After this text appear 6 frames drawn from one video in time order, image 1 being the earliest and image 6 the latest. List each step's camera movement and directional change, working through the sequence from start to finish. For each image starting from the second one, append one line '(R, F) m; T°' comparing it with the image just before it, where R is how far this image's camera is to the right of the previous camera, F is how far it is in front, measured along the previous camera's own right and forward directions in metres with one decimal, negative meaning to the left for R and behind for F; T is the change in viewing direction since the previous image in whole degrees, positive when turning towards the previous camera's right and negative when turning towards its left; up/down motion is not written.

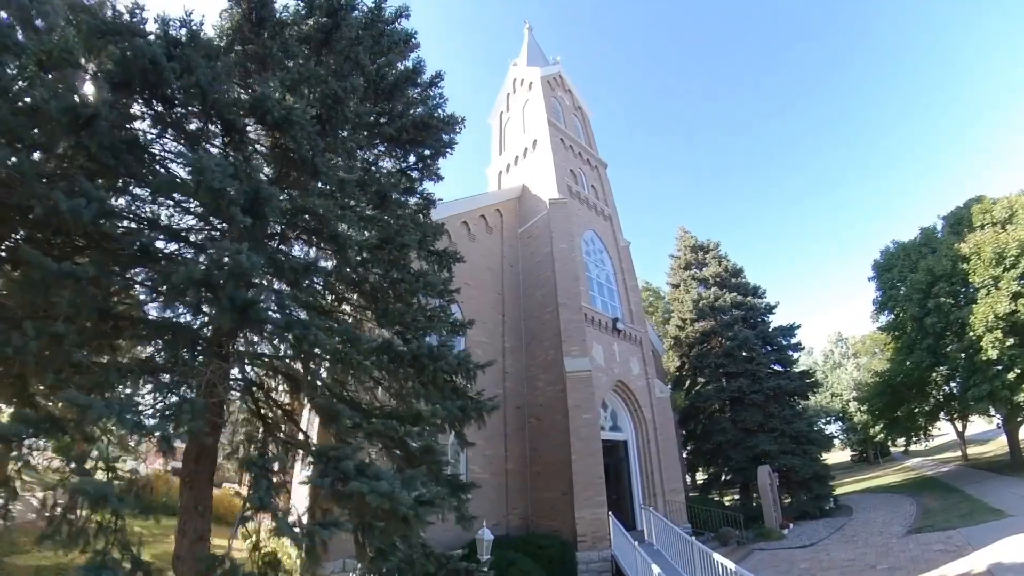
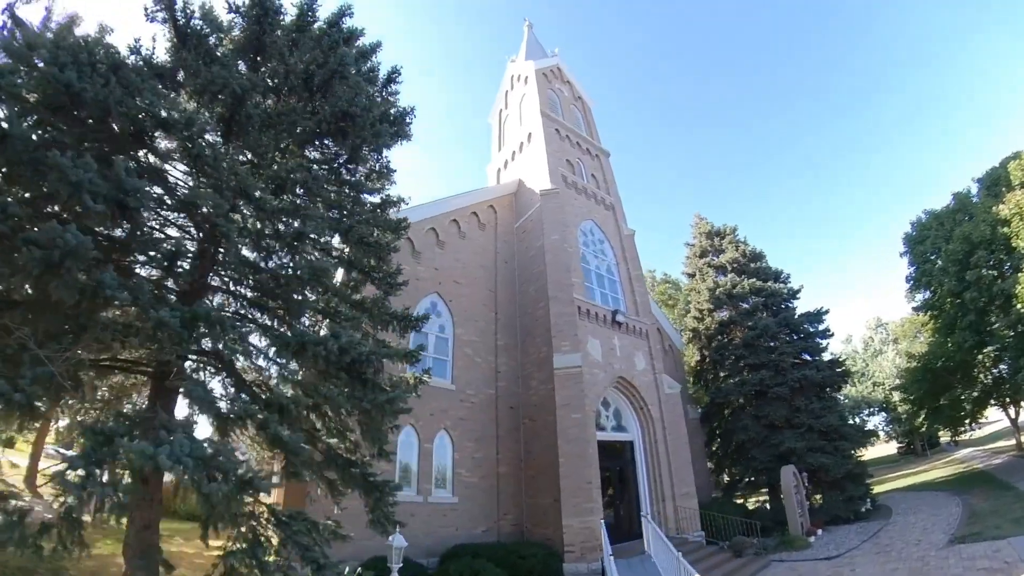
(+2.0, +0.8) m; -6°
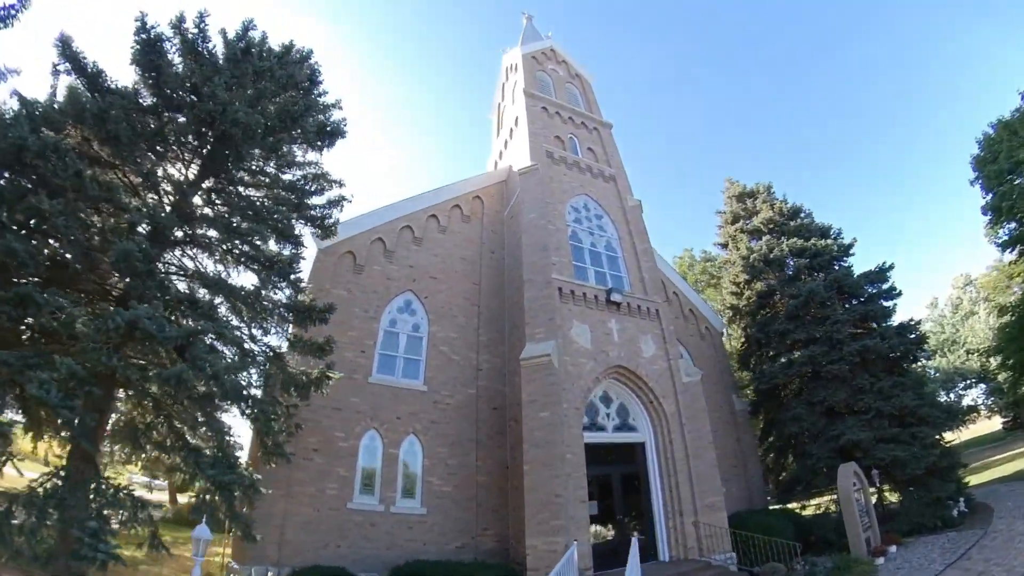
(+3.5, +1.9) m; -11°
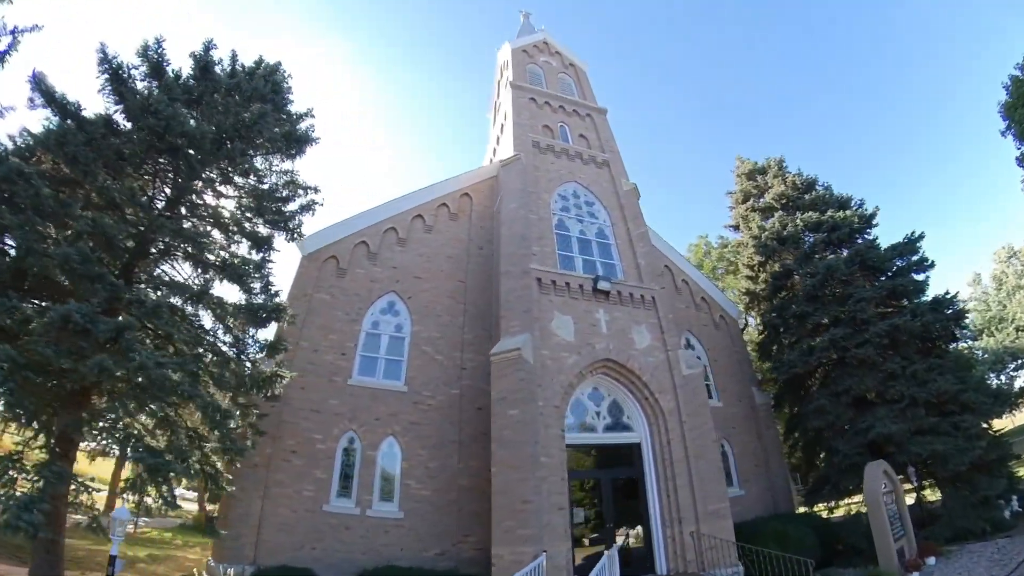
(+2.0, +0.7) m; -6°
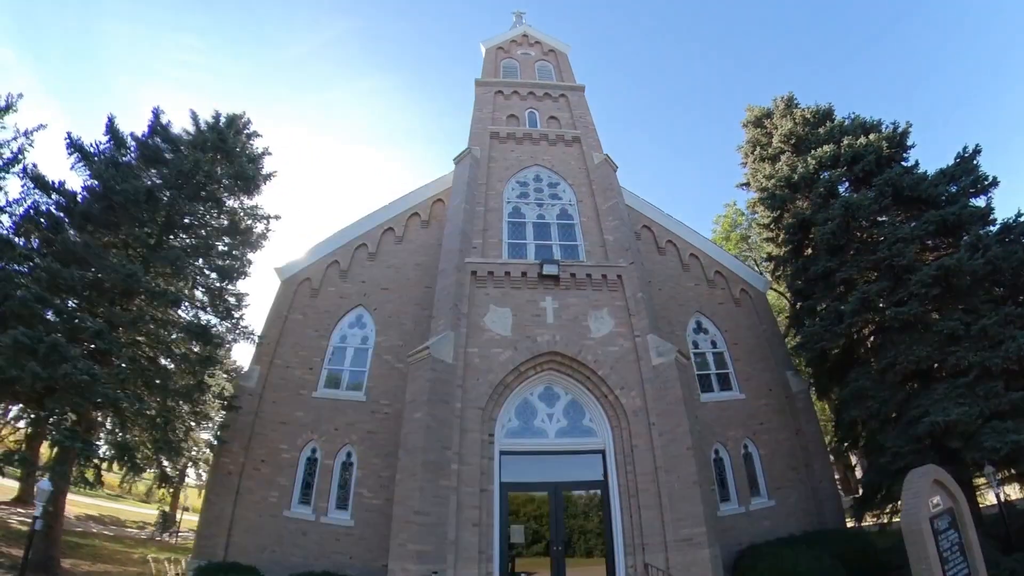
(+5.0, +1.6) m; -16°
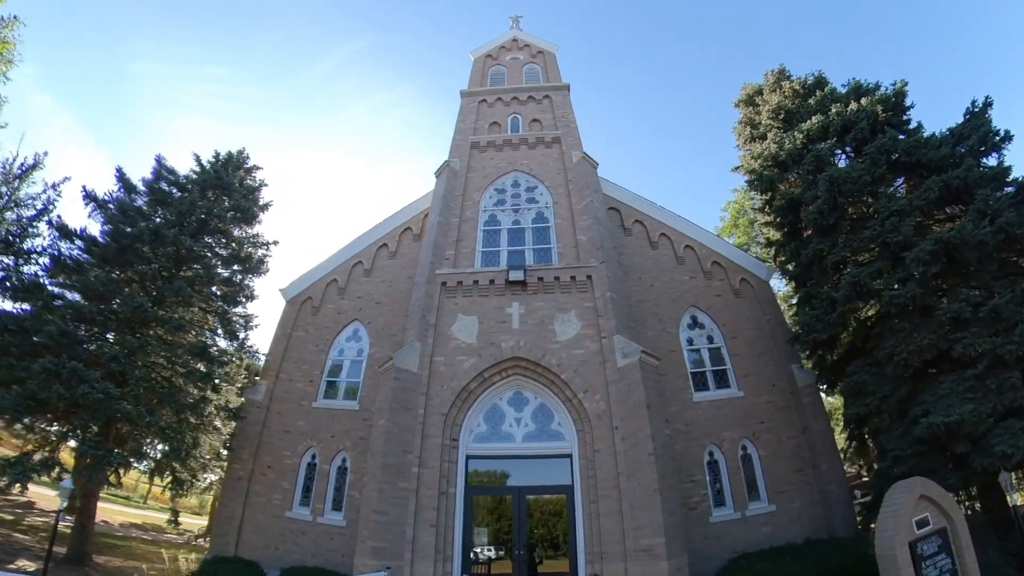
(+2.6, +0.2) m; -8°
